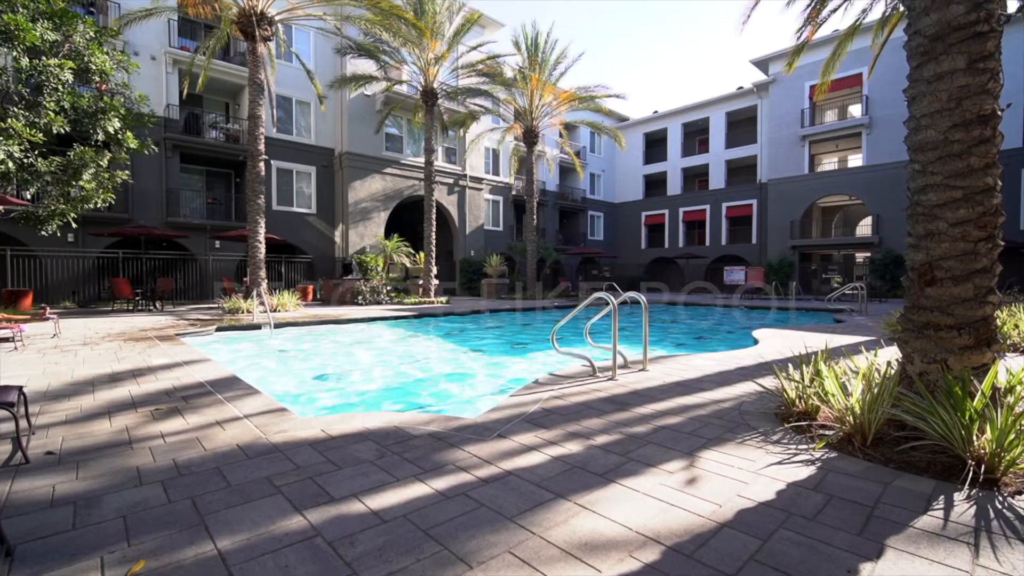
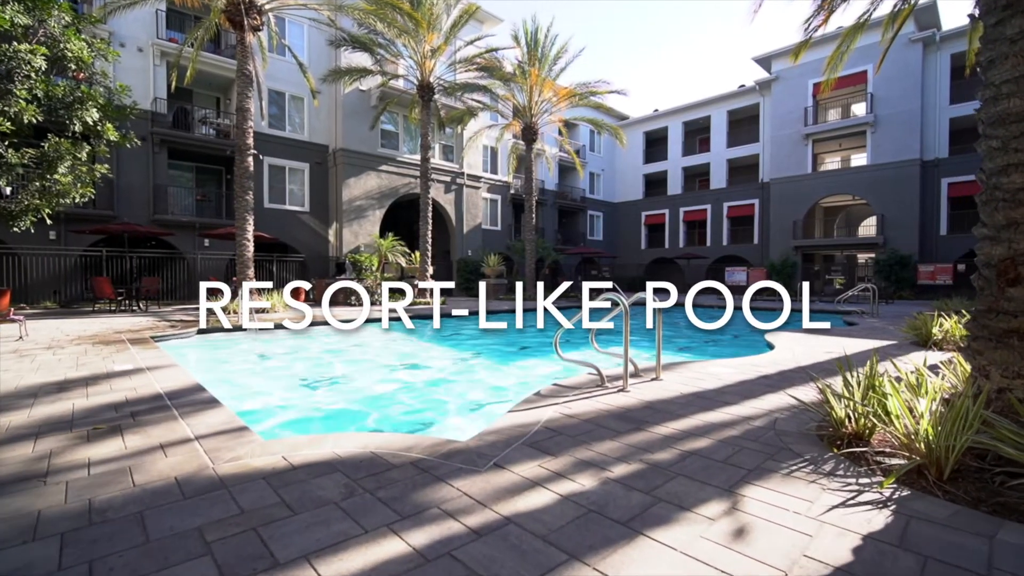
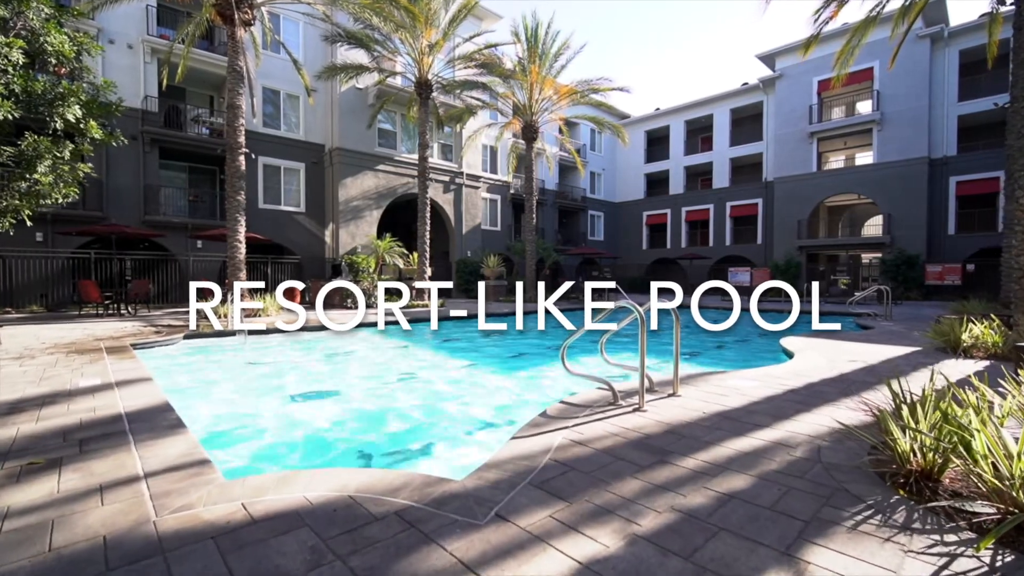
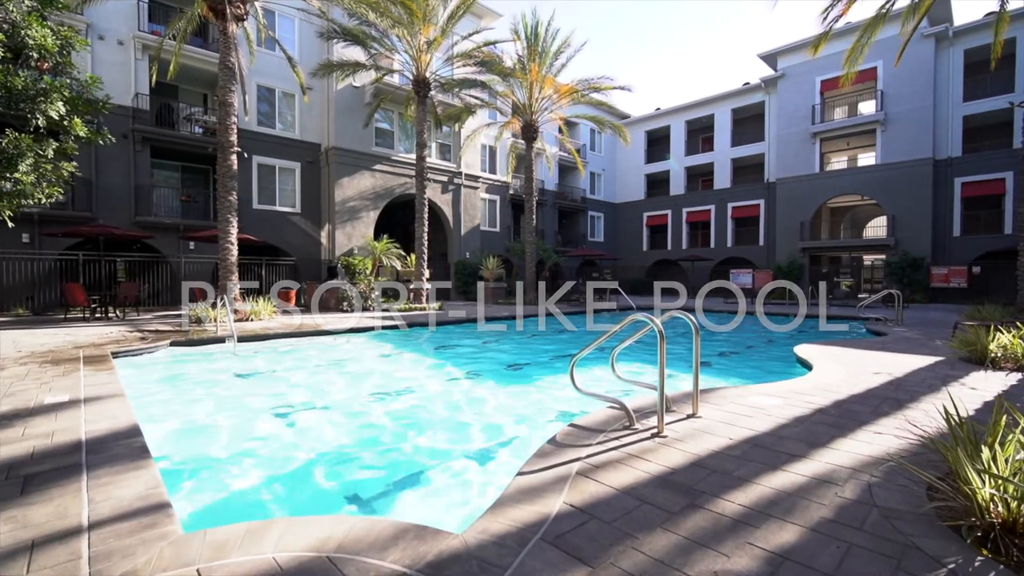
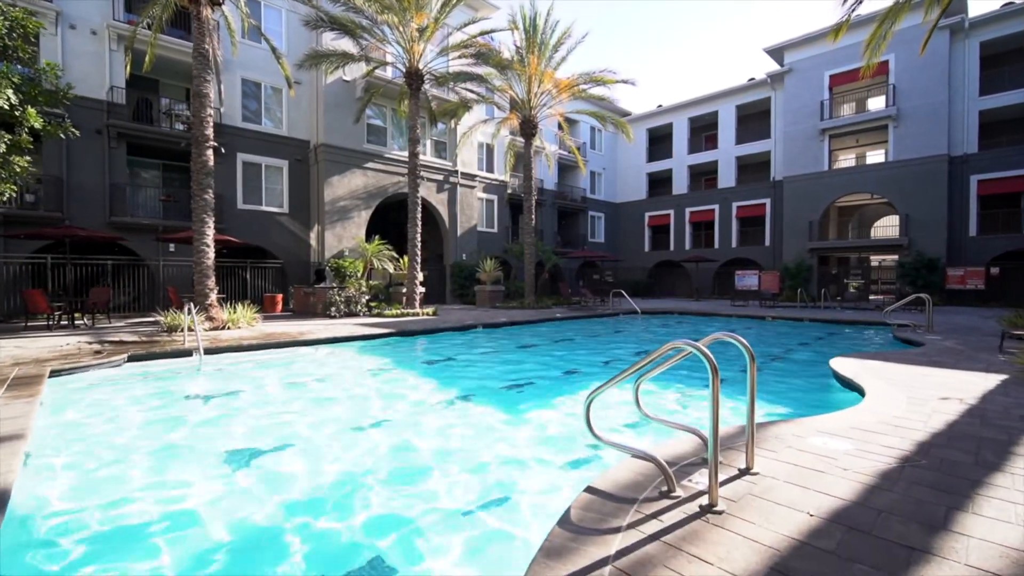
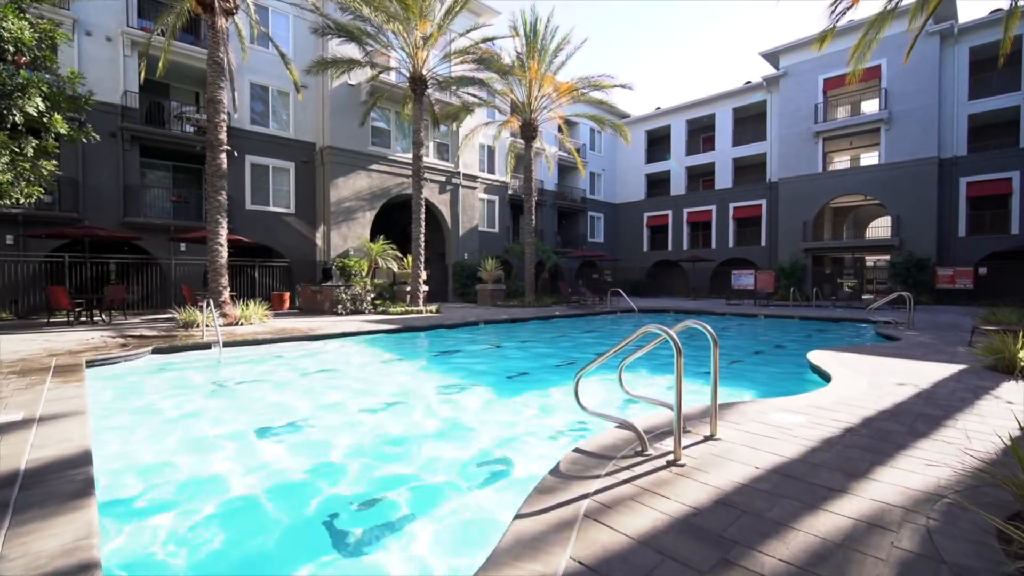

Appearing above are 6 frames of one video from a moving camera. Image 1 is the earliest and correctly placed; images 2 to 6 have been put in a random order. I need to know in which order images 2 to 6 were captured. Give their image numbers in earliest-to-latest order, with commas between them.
2, 3, 4, 6, 5
